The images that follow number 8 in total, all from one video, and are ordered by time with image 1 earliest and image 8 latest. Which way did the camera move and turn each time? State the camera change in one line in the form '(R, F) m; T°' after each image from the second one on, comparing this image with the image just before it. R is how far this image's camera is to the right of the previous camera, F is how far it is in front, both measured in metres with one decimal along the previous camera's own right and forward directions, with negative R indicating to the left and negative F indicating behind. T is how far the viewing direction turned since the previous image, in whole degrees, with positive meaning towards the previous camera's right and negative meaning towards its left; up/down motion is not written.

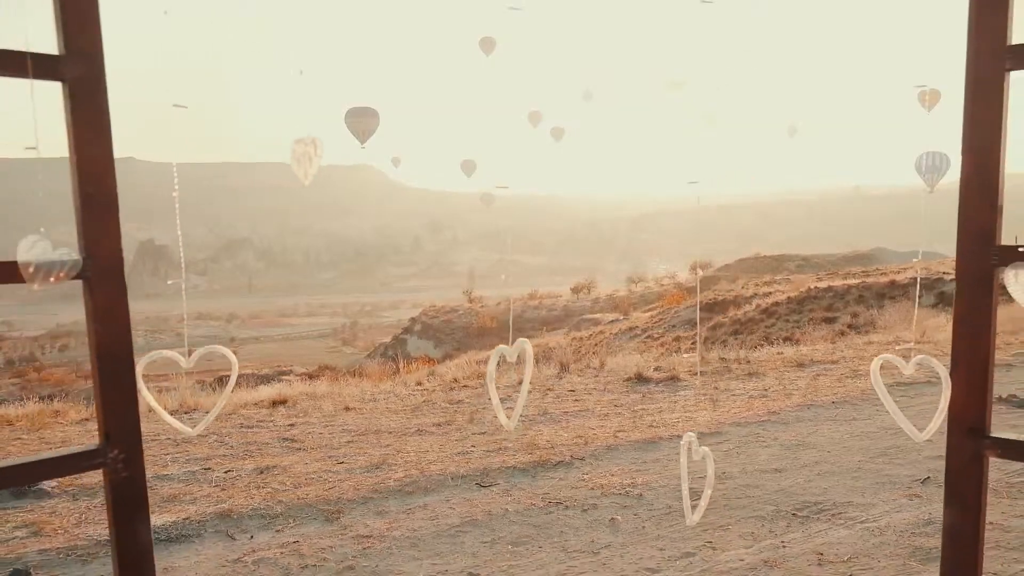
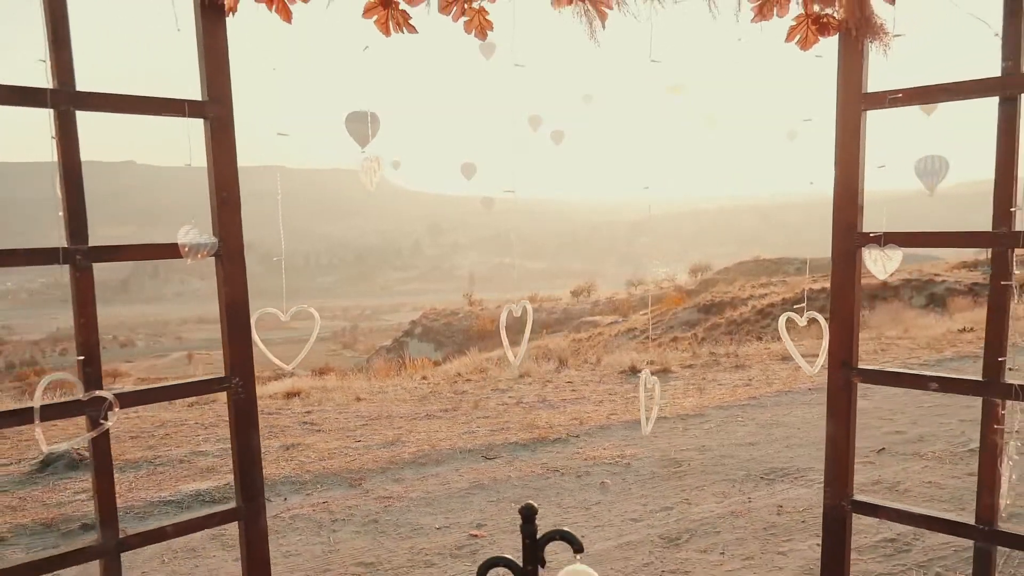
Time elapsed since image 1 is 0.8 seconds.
(0.0, -0.6) m; 0°
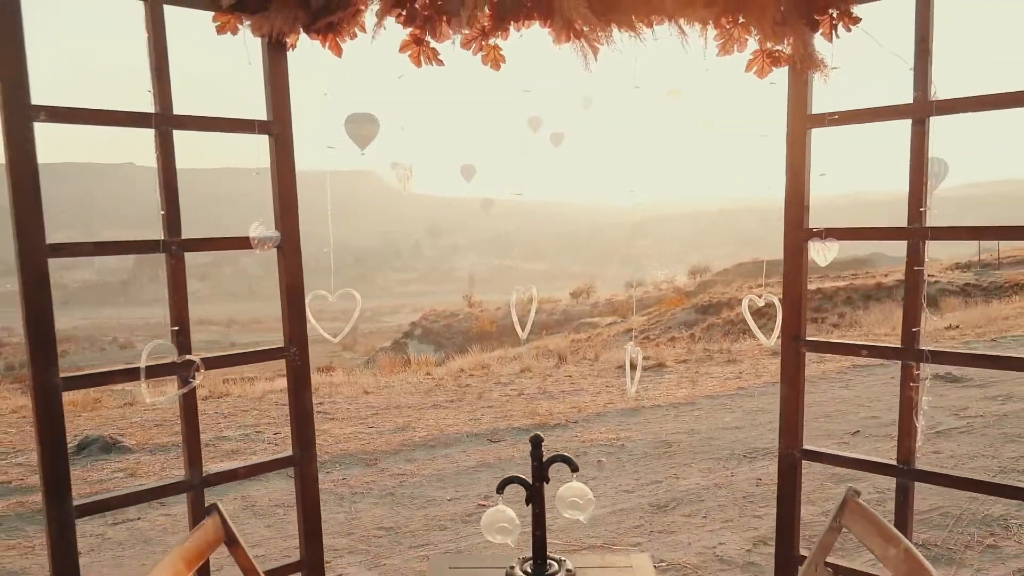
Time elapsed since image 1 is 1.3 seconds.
(0.0, -0.4) m; 0°
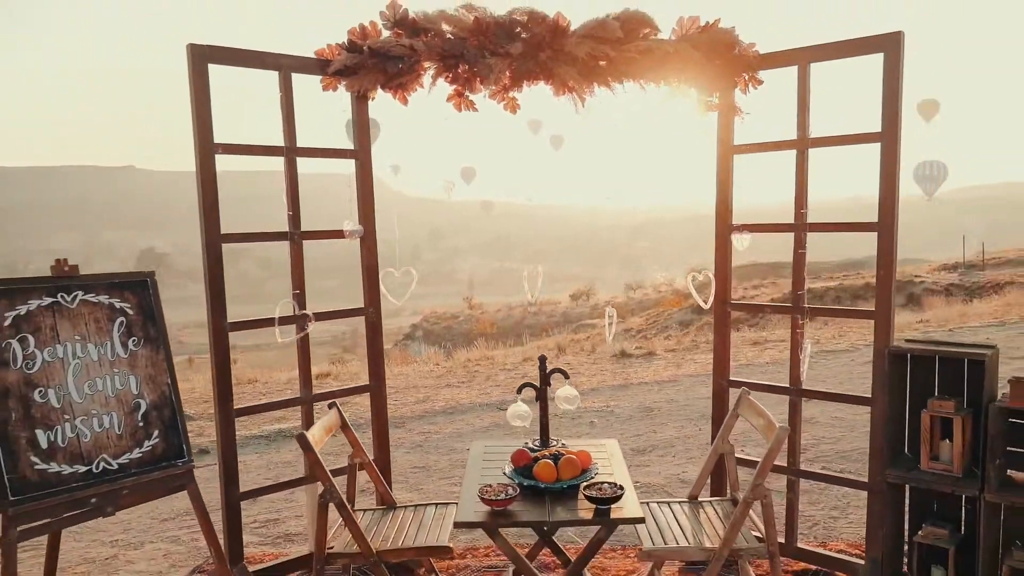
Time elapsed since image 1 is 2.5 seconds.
(-0.1, -1.1) m; 0°
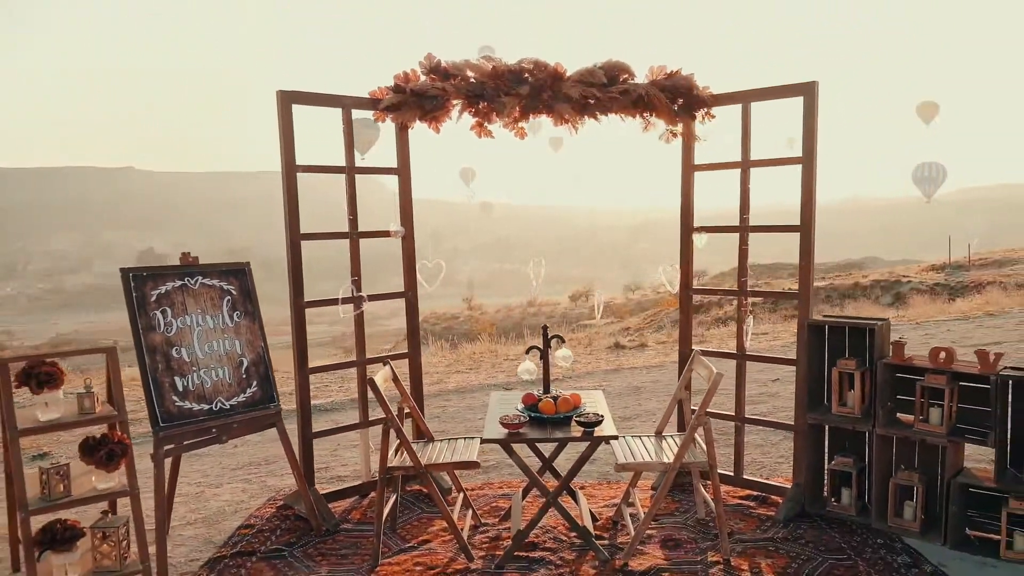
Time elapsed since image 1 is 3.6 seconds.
(0.0, -1.0) m; 0°
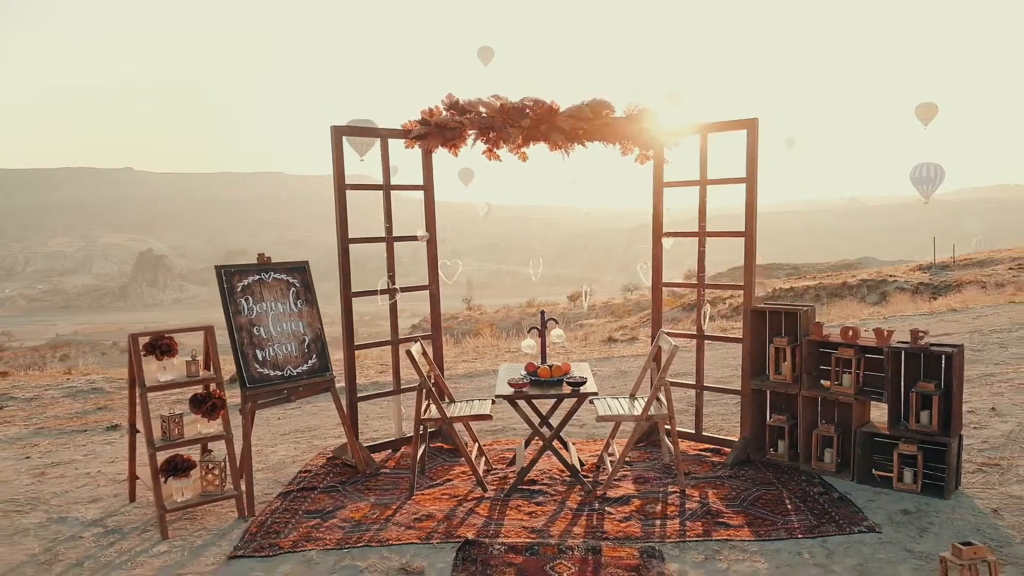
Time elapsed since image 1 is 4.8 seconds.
(0.0, -1.1) m; 0°
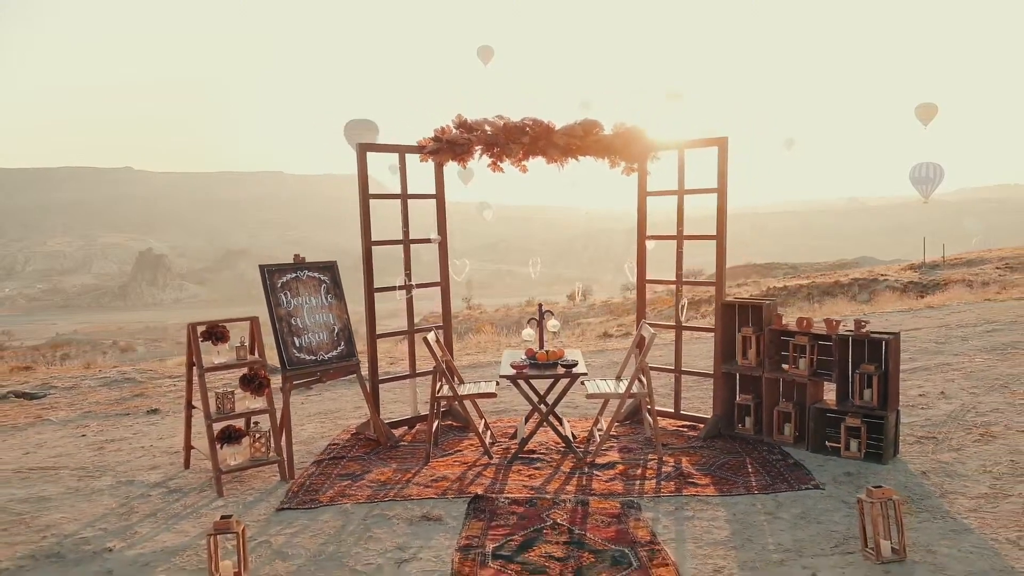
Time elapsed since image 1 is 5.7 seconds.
(0.0, -0.8) m; 0°
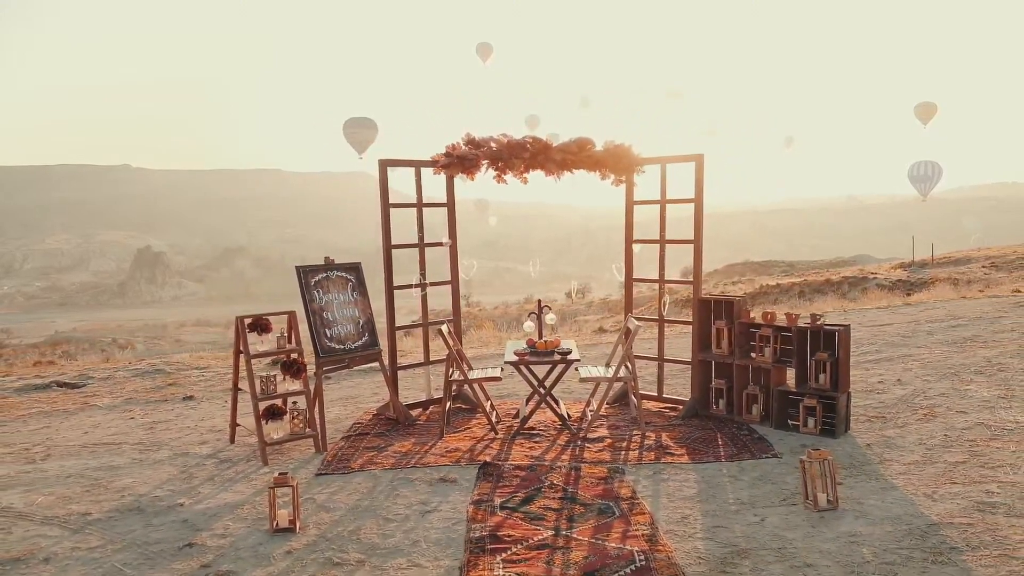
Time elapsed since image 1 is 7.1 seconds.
(0.0, -0.8) m; 0°
